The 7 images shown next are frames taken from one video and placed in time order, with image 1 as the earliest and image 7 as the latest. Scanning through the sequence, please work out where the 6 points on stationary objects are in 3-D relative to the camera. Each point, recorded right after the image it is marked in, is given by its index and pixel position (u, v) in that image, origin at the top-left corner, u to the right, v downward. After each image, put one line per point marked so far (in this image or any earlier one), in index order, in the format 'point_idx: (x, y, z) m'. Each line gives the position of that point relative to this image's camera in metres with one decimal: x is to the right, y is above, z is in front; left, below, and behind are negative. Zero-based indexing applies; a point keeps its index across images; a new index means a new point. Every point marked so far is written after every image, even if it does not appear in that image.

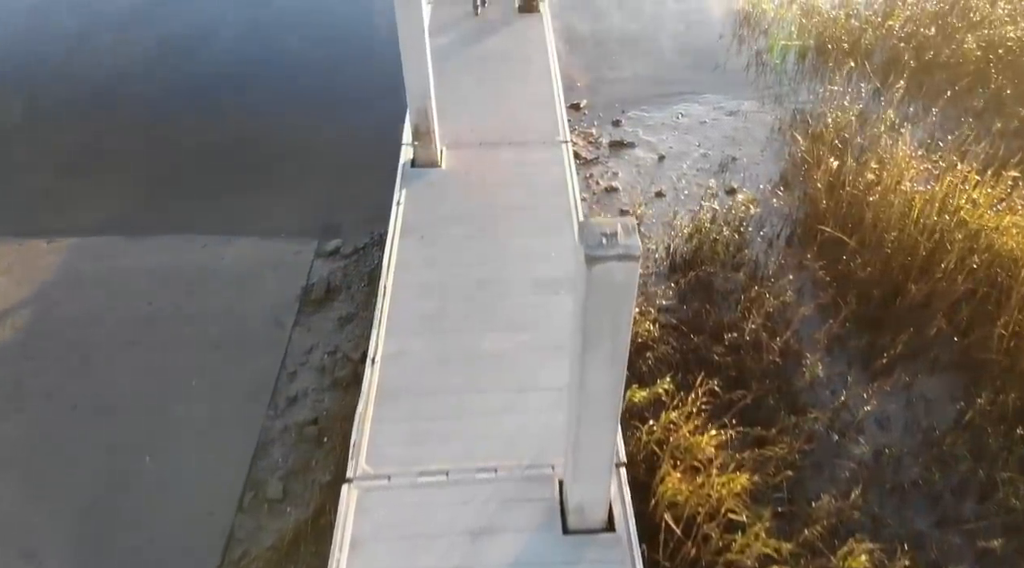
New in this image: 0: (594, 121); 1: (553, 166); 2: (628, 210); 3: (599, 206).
0: (+0.8, +1.5, +7.5) m
1: (+0.3, +0.9, +6.1) m
2: (+0.9, +0.6, +6.2) m
3: (+0.7, +0.6, +6.4) m
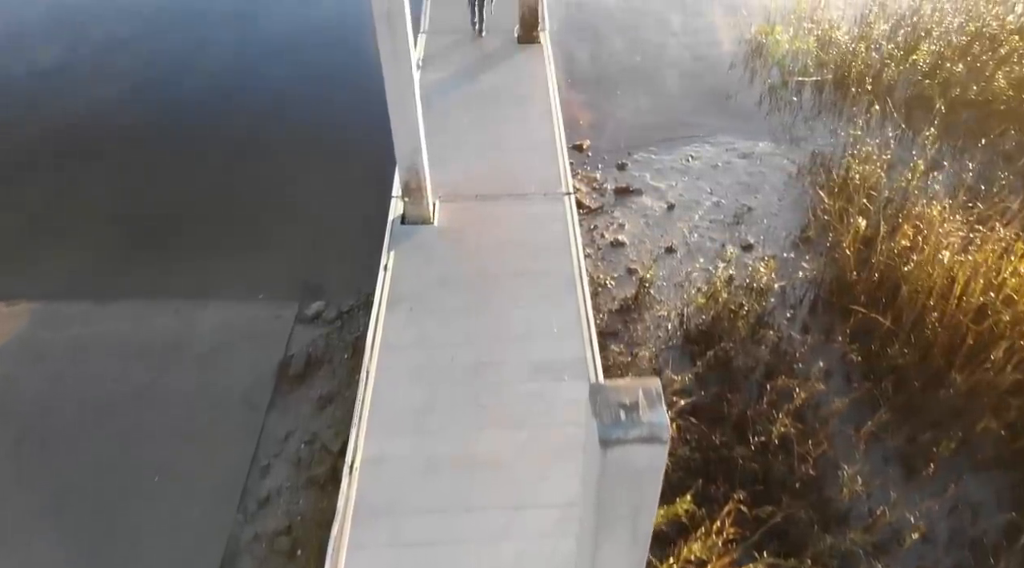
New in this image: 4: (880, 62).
0: (+0.8, +1.0, +7.0) m
1: (+0.3, +0.4, +5.6) m
2: (+0.9, +0.1, +5.8) m
3: (+0.7, +0.2, +5.9) m
4: (+3.5, +2.1, +7.6) m
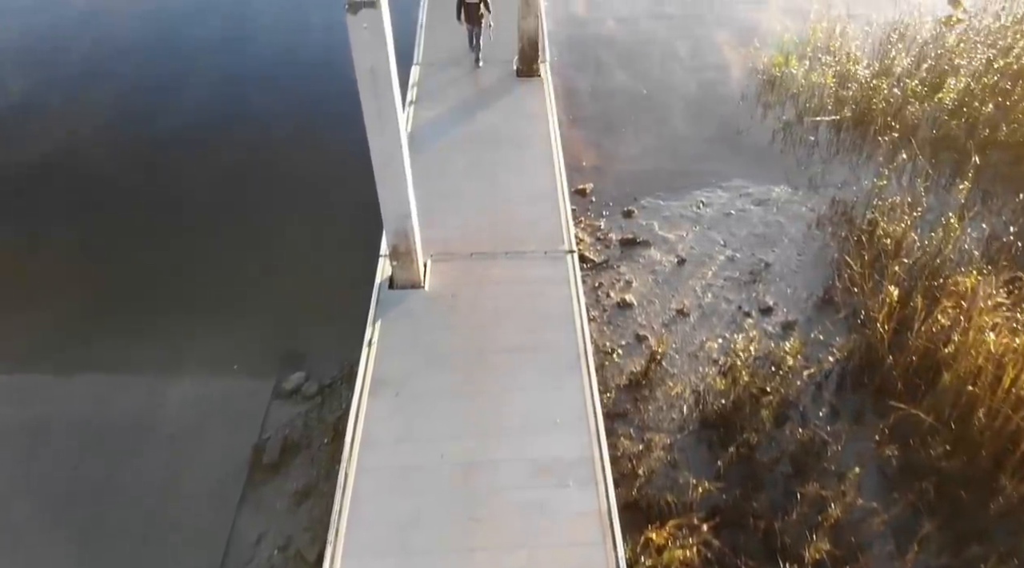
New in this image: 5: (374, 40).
0: (+0.7, +0.6, +6.6) m
1: (+0.3, 0.0, +5.1) m
2: (+0.9, -0.3, +5.3) m
3: (+0.7, -0.3, +5.4) m
4: (+3.5, +1.7, +7.1) m
5: (-0.7, +1.2, +4.0) m
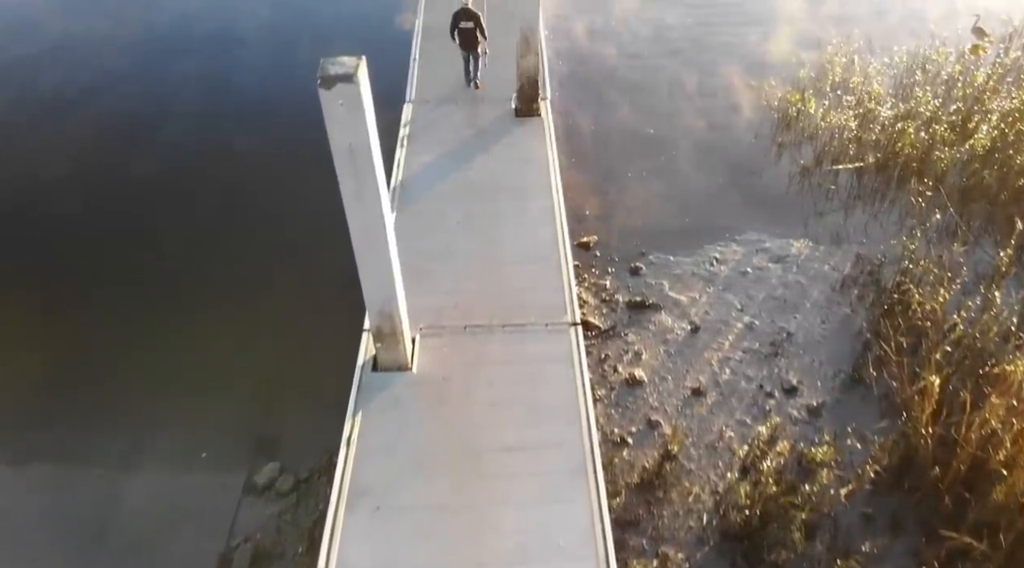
0: (+0.7, +0.1, +6.1) m
1: (+0.3, -0.5, +4.6) m
2: (+0.9, -0.8, +4.8) m
3: (+0.6, -0.8, +4.9) m
4: (+3.5, +1.2, +6.6) m
5: (-0.7, +0.7, +3.5) m
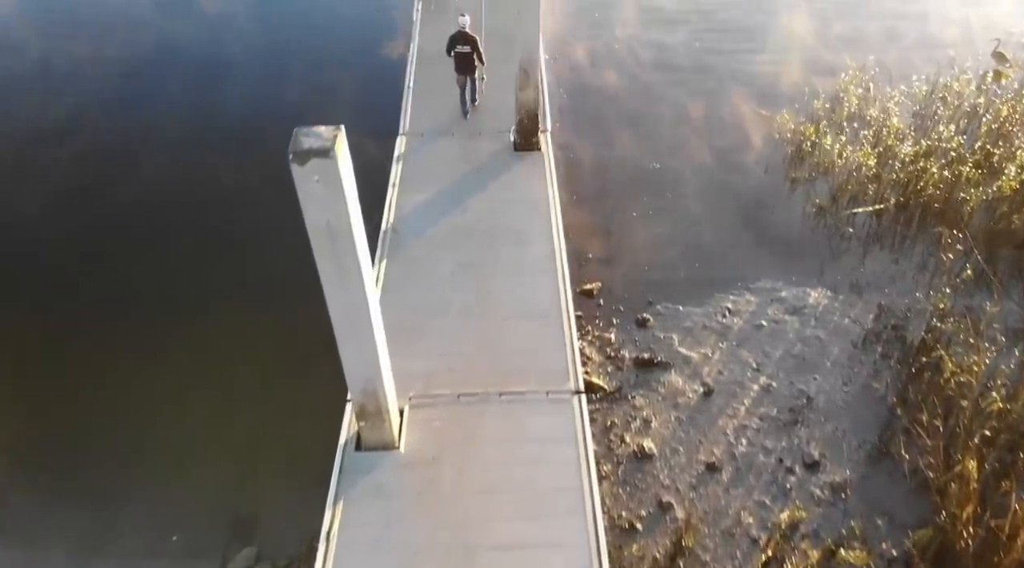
0: (+0.7, -0.3, +5.7) m
1: (+0.3, -0.9, +4.2) m
2: (+0.9, -1.2, +4.4) m
3: (+0.6, -1.1, +4.5) m
4: (+3.5, +0.8, +6.2) m
5: (-0.7, +0.3, +3.1) m
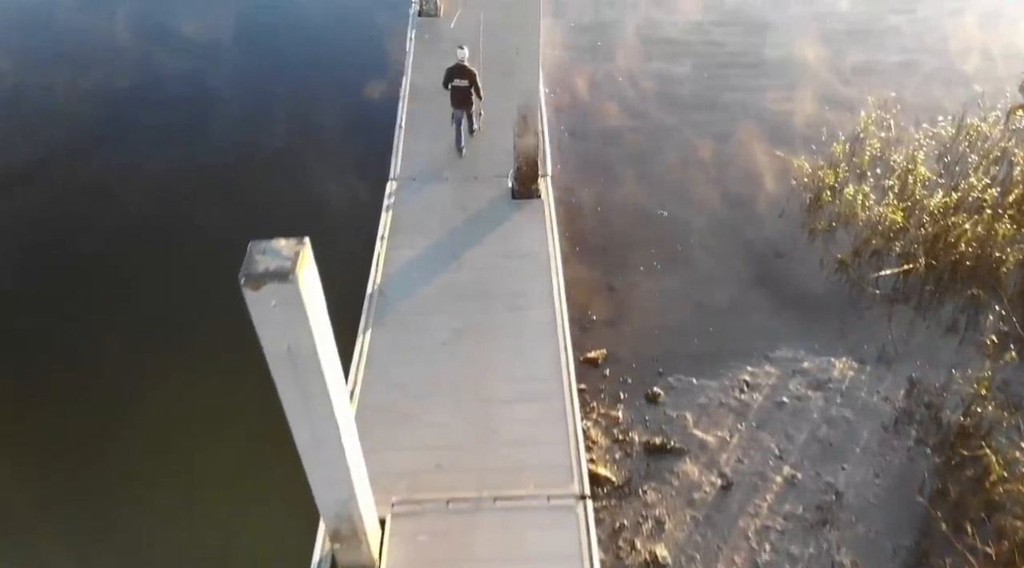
0: (+0.7, -0.7, +5.2) m
1: (+0.3, -1.3, +3.7) m
2: (+0.9, -1.7, +3.9) m
3: (+0.6, -1.6, +4.0) m
4: (+3.4, +0.3, +5.8) m
5: (-0.7, -0.1, +2.6) m
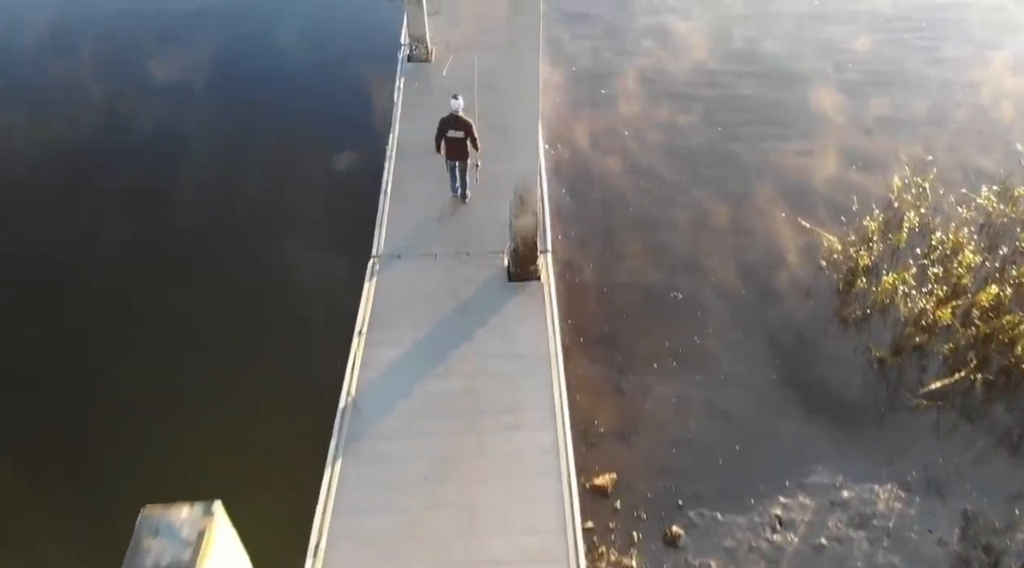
0: (+0.7, -1.4, +4.5) m
1: (+0.2, -2.0, +3.0) m
2: (+0.8, -2.3, +3.2) m
3: (+0.6, -2.3, +3.3) m
4: (+3.4, -0.4, +5.1) m
5: (-0.7, -0.8, +1.9) m
